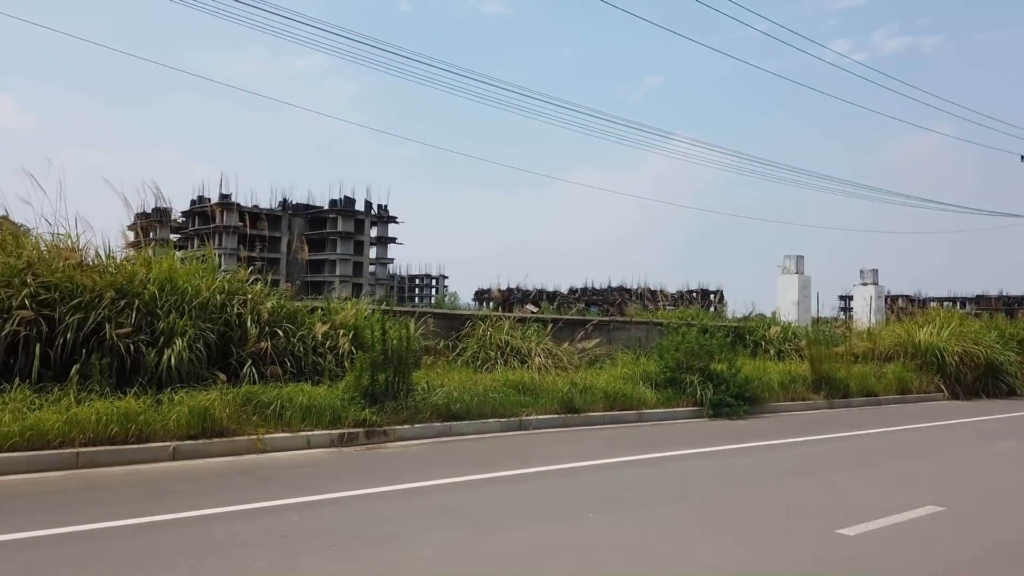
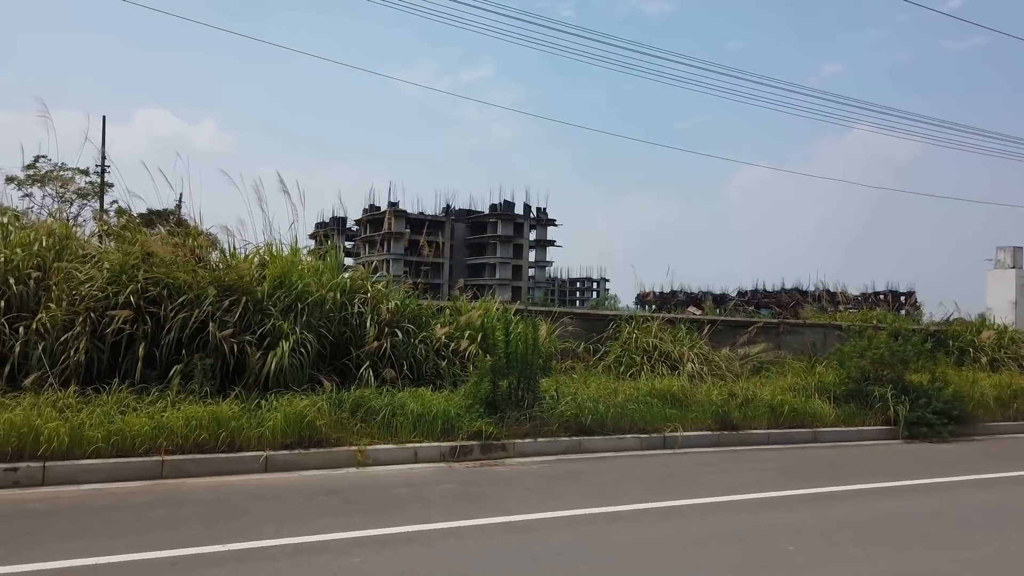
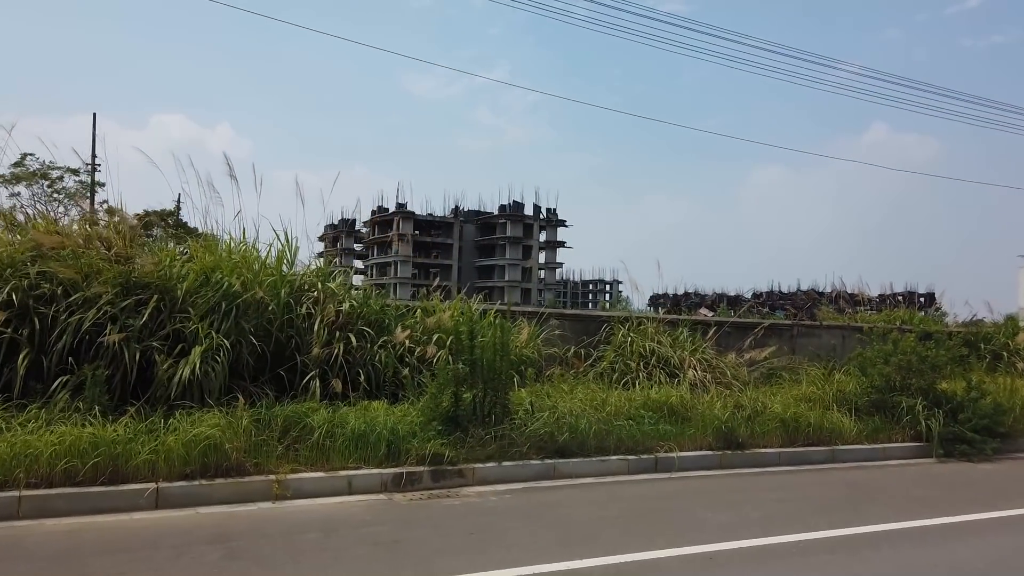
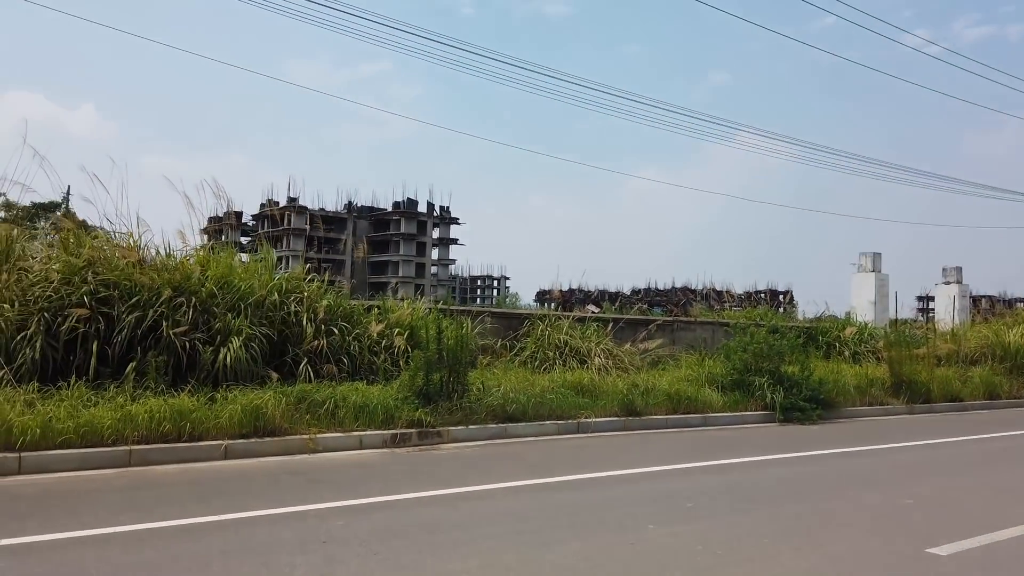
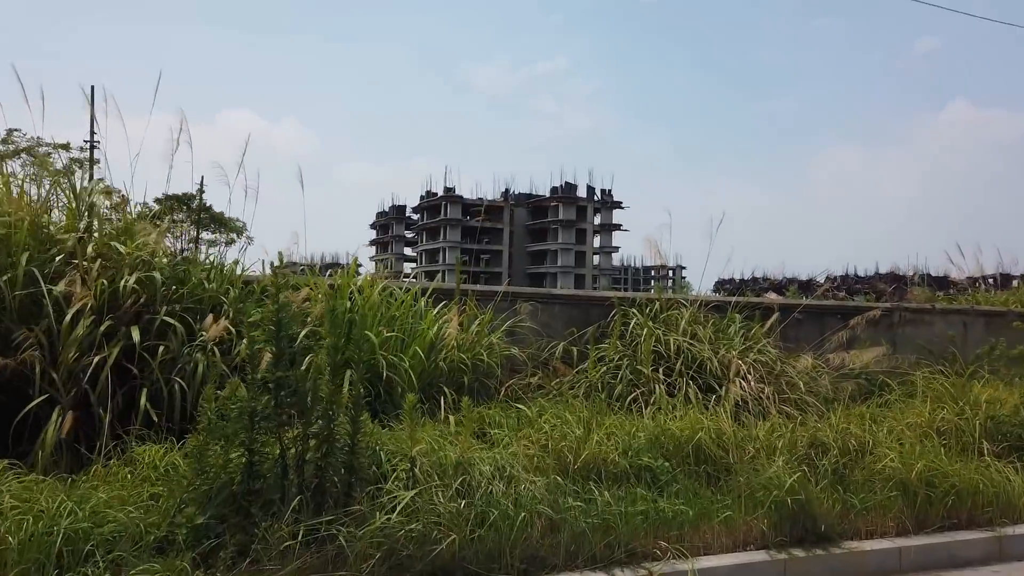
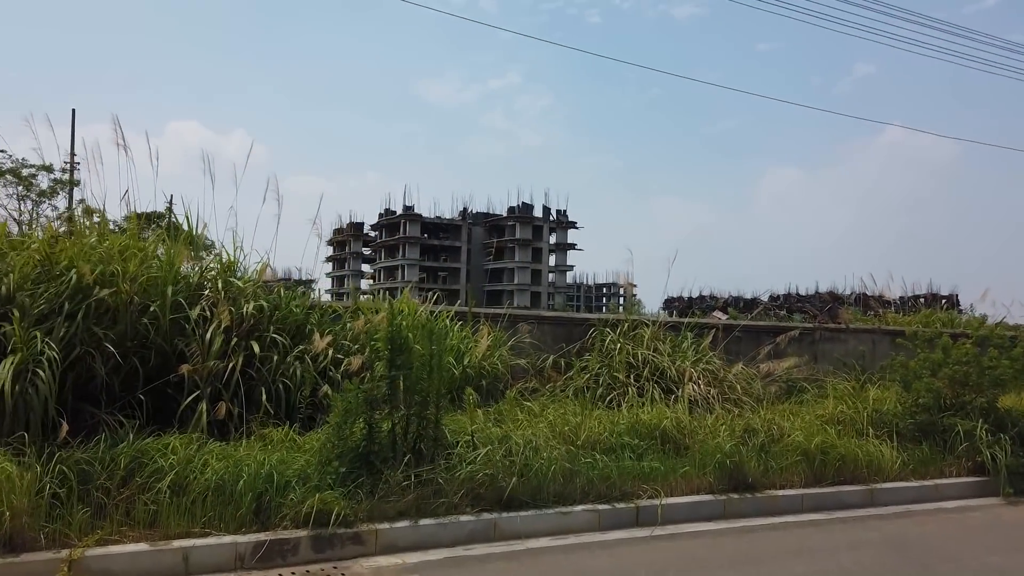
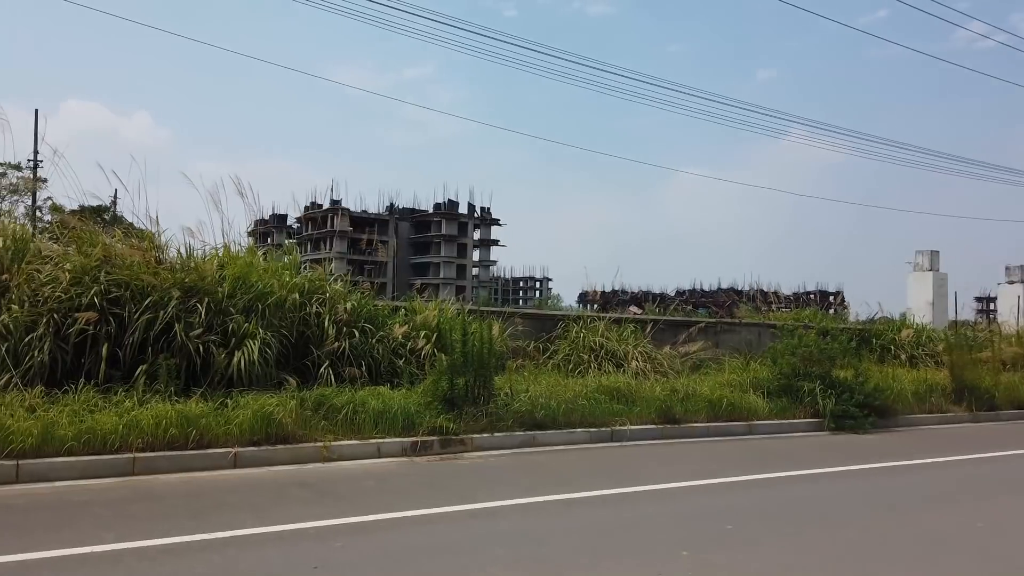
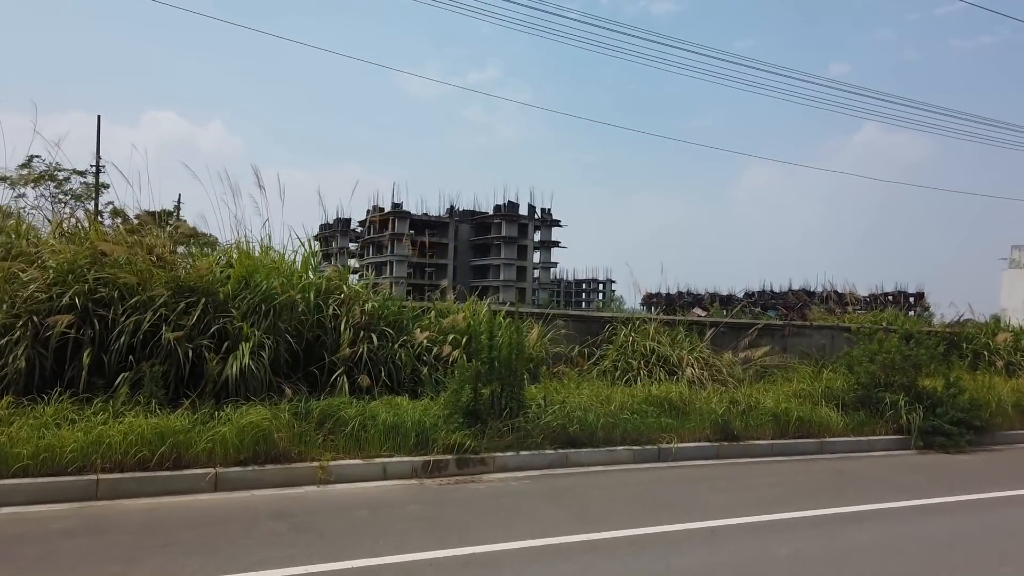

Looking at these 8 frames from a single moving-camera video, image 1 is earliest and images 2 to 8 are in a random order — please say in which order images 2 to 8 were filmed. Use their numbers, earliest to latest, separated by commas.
4, 7, 2, 8, 3, 6, 5
